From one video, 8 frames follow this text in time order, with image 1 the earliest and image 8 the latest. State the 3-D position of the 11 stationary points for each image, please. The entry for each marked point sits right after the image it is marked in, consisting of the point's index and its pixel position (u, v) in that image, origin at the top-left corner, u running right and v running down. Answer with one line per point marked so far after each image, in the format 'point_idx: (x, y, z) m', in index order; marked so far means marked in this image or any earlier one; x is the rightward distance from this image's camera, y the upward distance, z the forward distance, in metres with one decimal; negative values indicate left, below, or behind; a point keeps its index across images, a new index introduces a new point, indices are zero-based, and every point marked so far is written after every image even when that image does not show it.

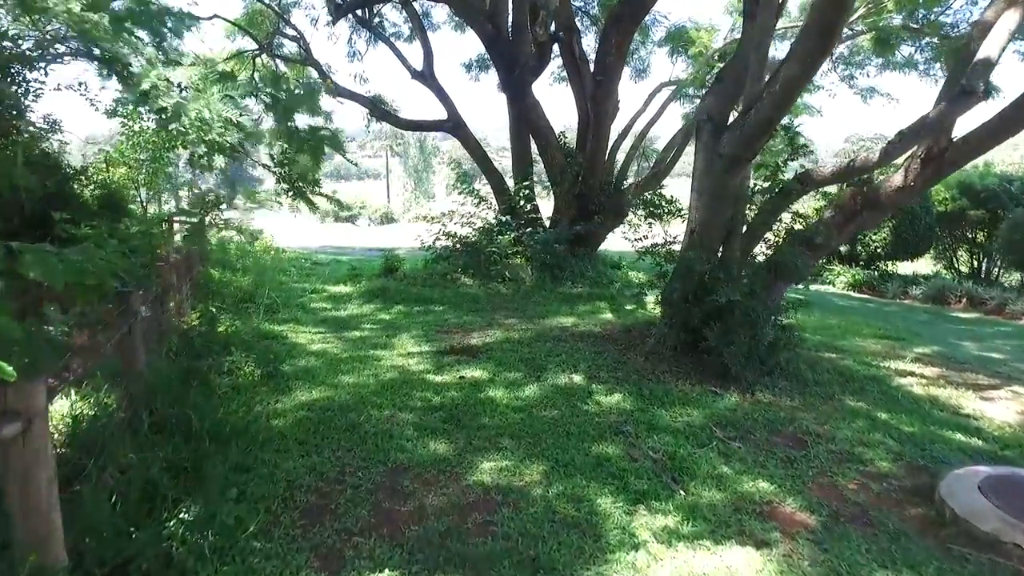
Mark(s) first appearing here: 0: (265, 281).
0: (-3.9, +0.1, +10.0) m
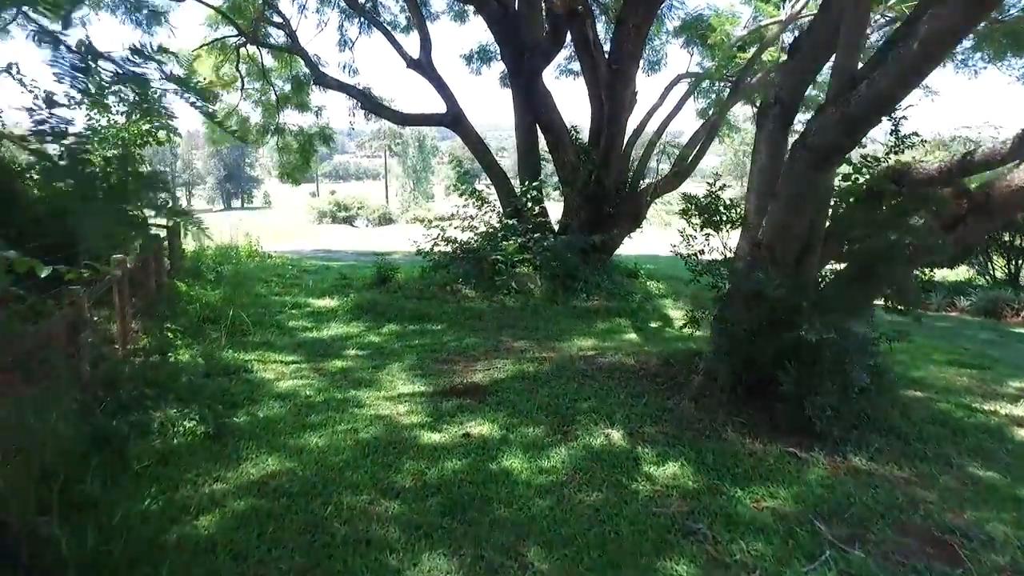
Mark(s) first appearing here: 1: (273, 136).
0: (-3.8, -0.1, +8.8) m
1: (-6.3, +4.0, +16.8) m
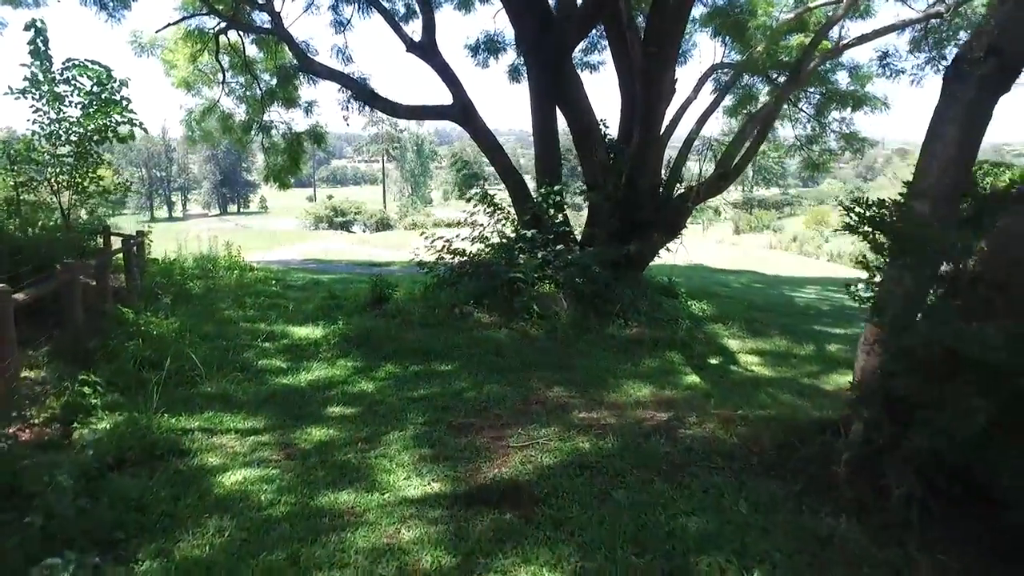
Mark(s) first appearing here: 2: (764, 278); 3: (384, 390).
0: (-3.5, -0.4, +7.1) m
1: (-6.1, +3.7, +15.2) m
2: (+6.6, +0.2, +16.6) m
3: (-1.1, -0.9, +5.4) m
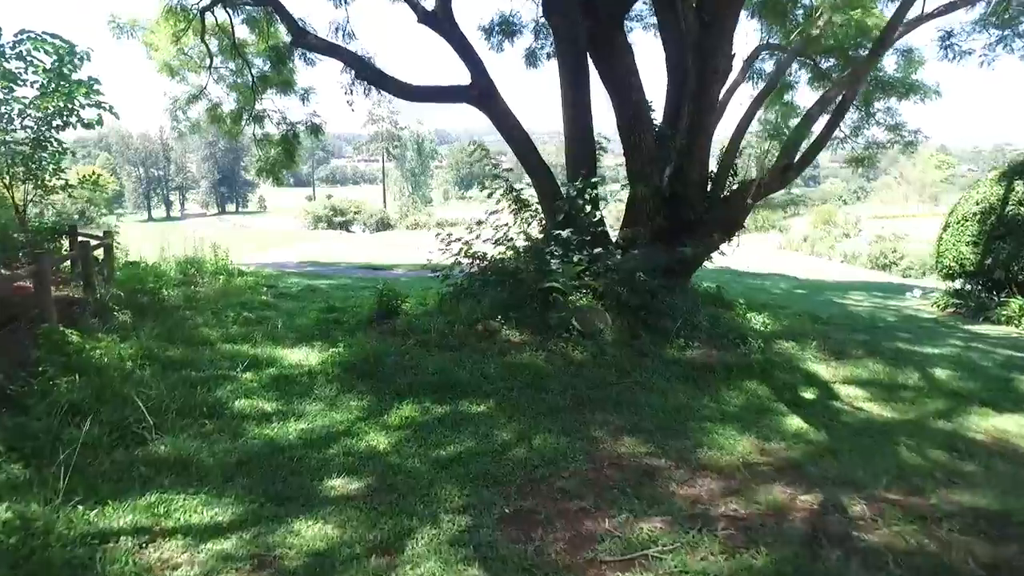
0: (-3.1, -0.5, +5.7) m
1: (-5.7, +3.5, +13.8) m
2: (+6.9, +0.1, +15.2) m
3: (-0.7, -1.0, +4.0) m
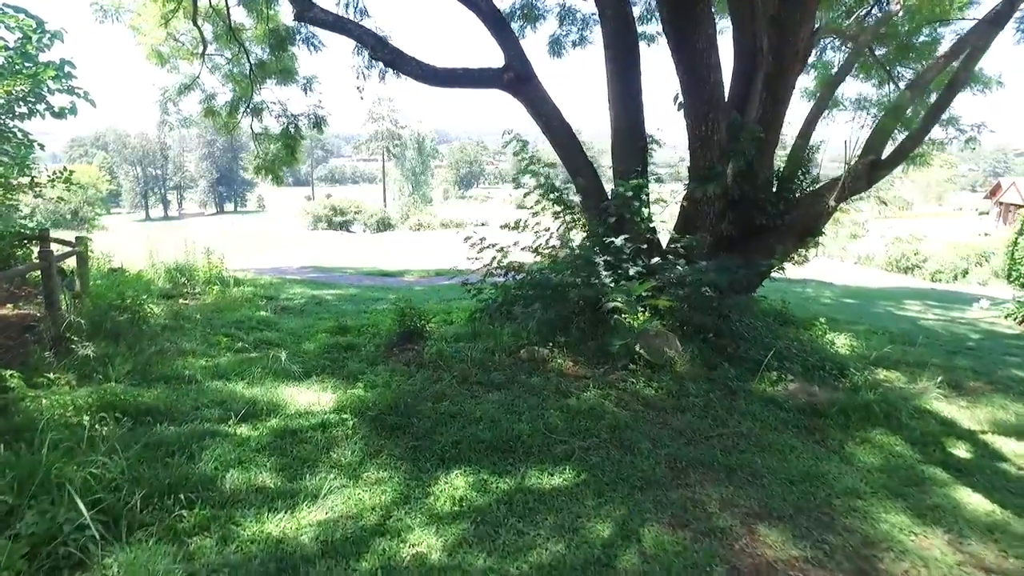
0: (-2.6, -0.7, +4.5) m
1: (-5.2, +3.4, +12.5) m
2: (+7.4, -0.1, +14.0) m
3: (-0.2, -1.2, +2.8) m
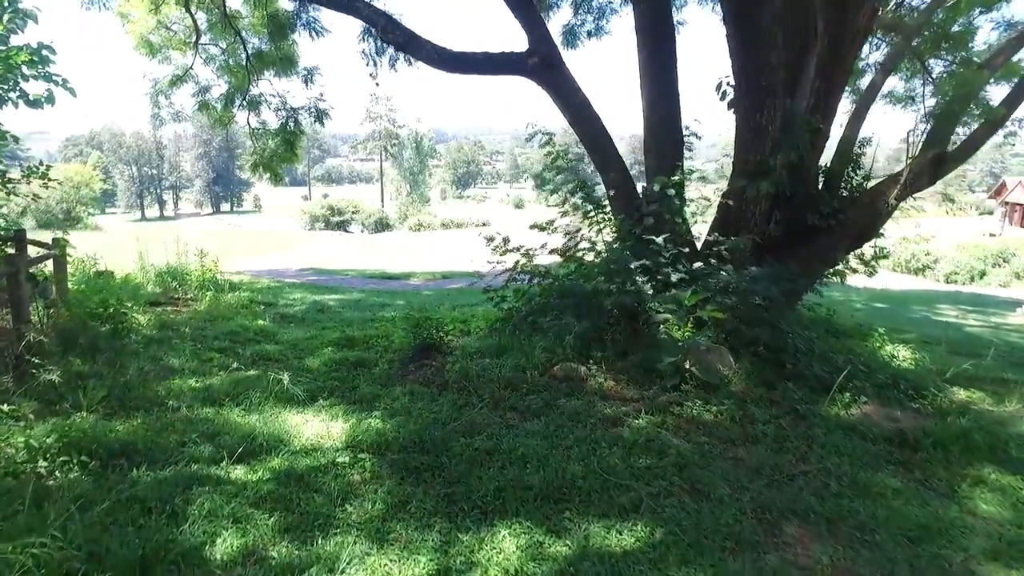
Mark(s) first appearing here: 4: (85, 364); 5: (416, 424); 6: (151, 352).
0: (-2.4, -0.8, +3.8) m
1: (-5.0, +3.3, +11.8) m
2: (+7.6, -0.2, +13.4) m
3: (+0.1, -1.3, +2.1) m
4: (-3.2, -0.6, +4.8) m
5: (-0.6, -0.8, +4.1) m
6: (-3.2, -0.6, +5.6) m
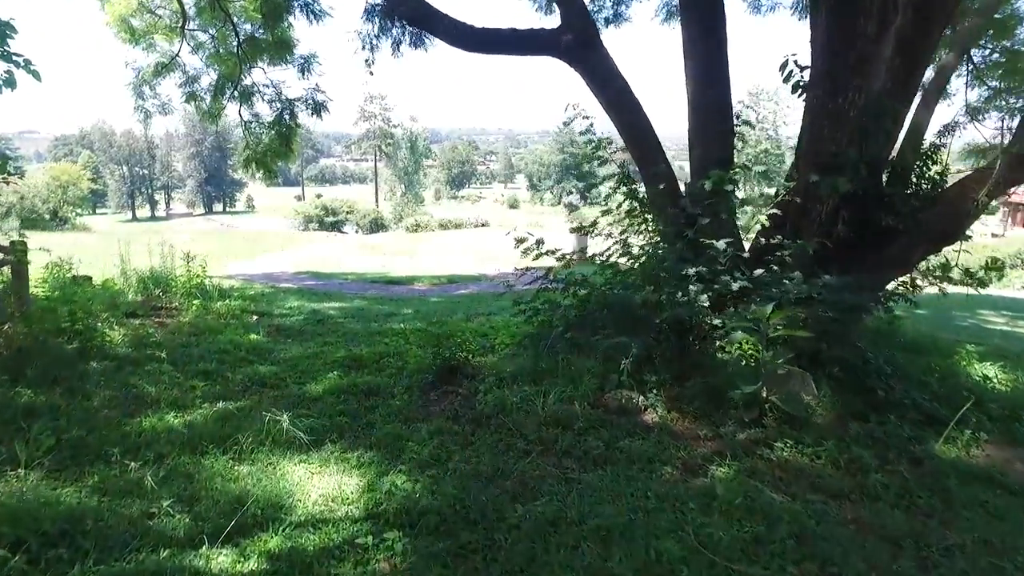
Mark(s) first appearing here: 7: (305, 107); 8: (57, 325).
0: (-2.0, -0.9, +2.9) m
1: (-4.7, +3.2, +10.9) m
2: (+7.9, -0.3, +12.6) m
3: (+0.4, -1.3, +1.2) m
4: (-2.9, -0.7, +3.9) m
5: (-0.3, -0.9, +3.2) m
6: (-2.8, -0.6, +4.7) m
7: (-3.5, +3.1, +10.8) m
8: (-3.9, -0.3, +5.5) m
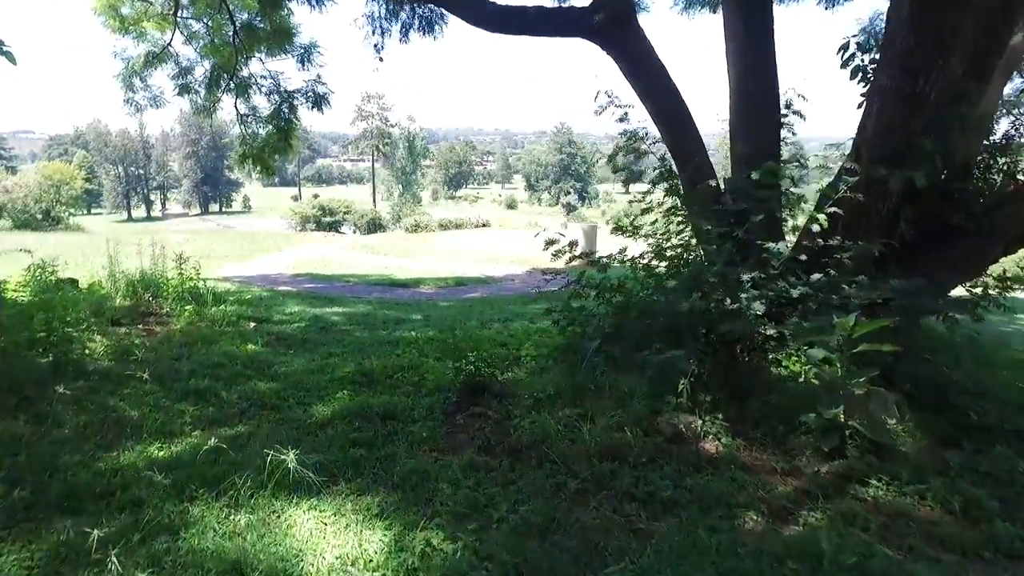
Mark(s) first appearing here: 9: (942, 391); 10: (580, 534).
0: (-1.8, -0.9, +2.3) m
1: (-4.5, +3.1, +10.3) m
2: (+8.1, -0.3, +12.0) m
3: (+0.7, -1.4, +0.6) m
4: (-2.7, -0.7, +3.3) m
5: (0.0, -1.0, +2.6) m
6: (-2.6, -0.7, +4.0) m
7: (-3.3, +3.0, +10.2) m
8: (-3.7, -0.4, +4.8) m
9: (+2.8, -0.6, +4.1) m
10: (+0.3, -1.0, +2.7) m
